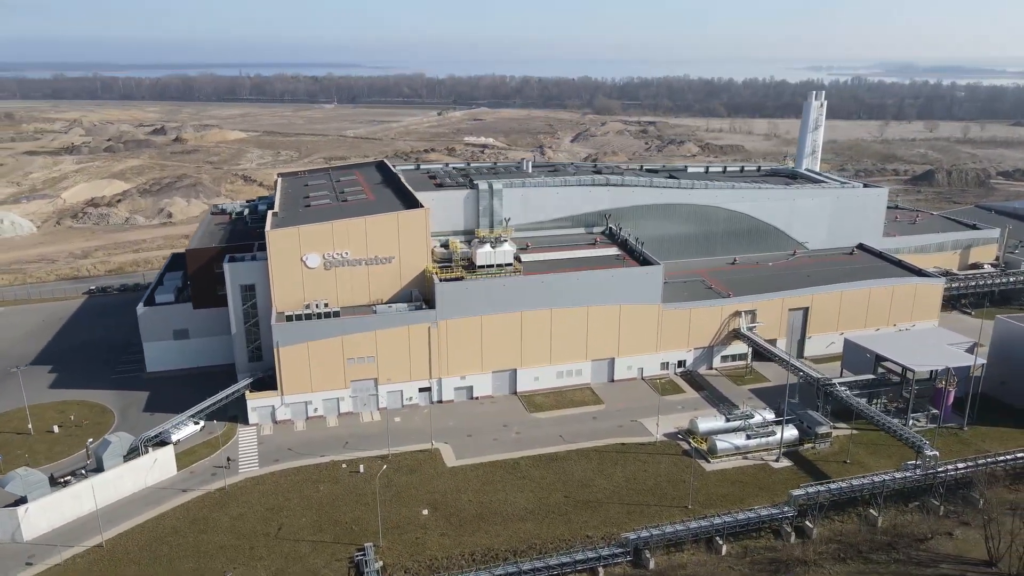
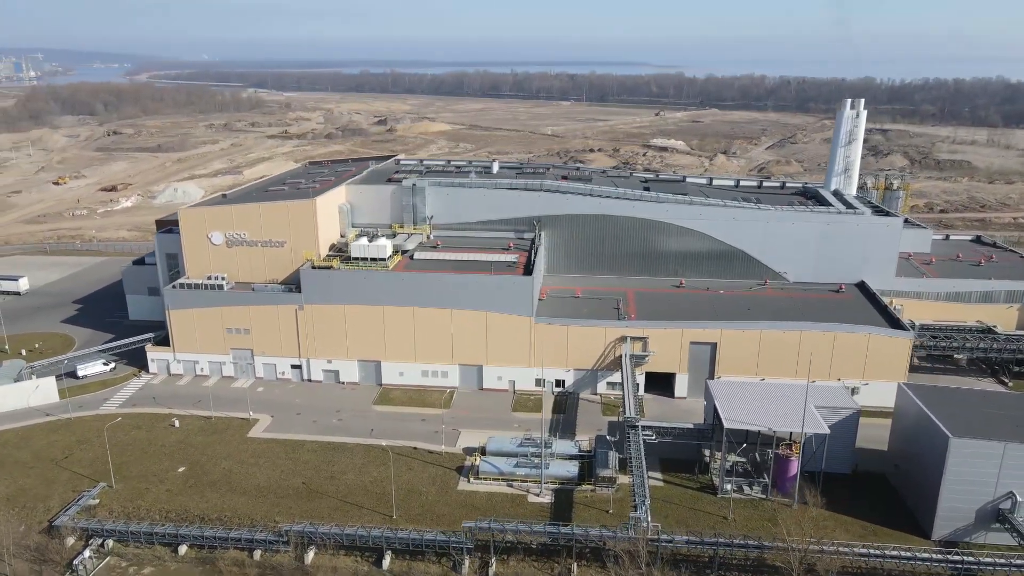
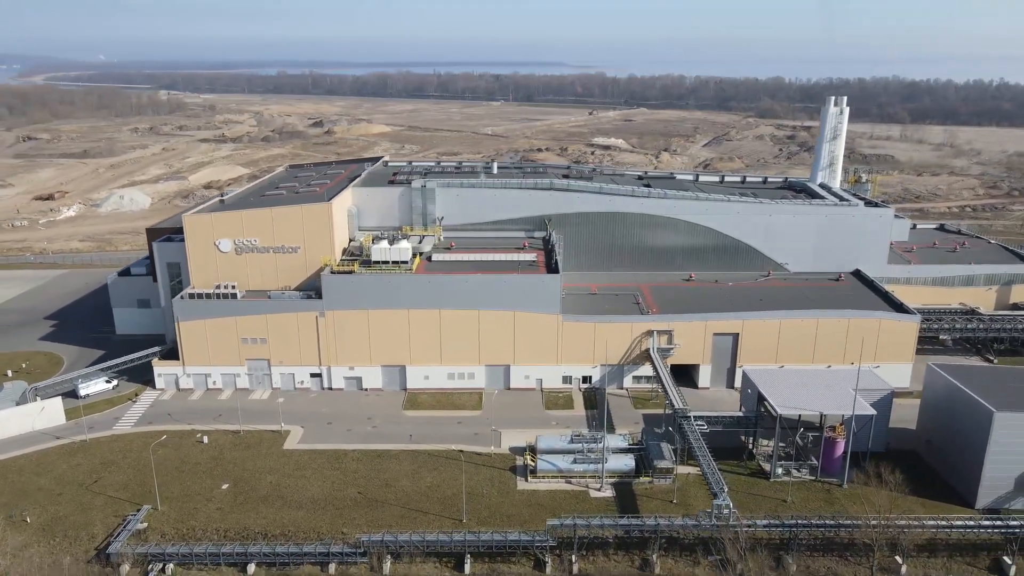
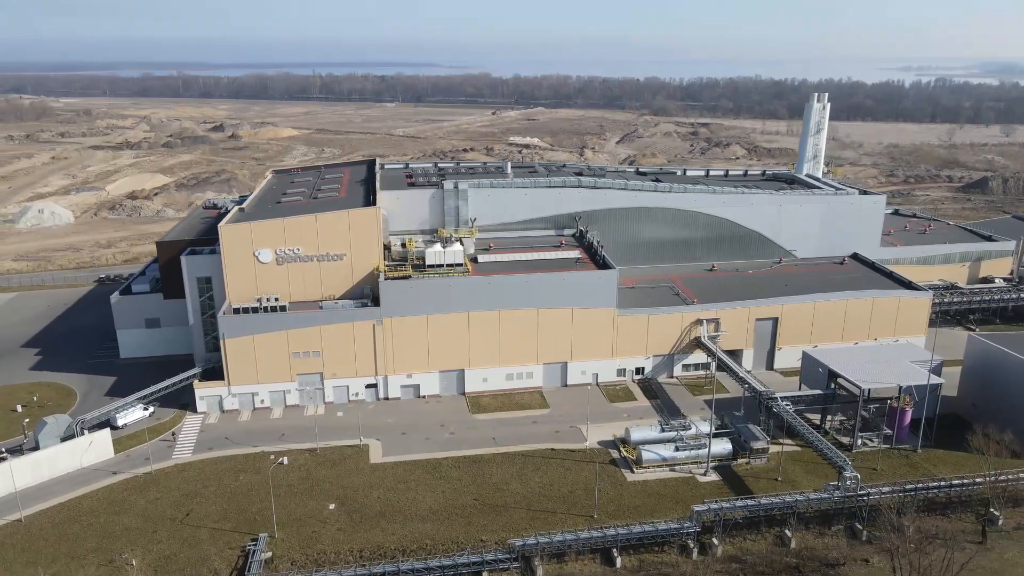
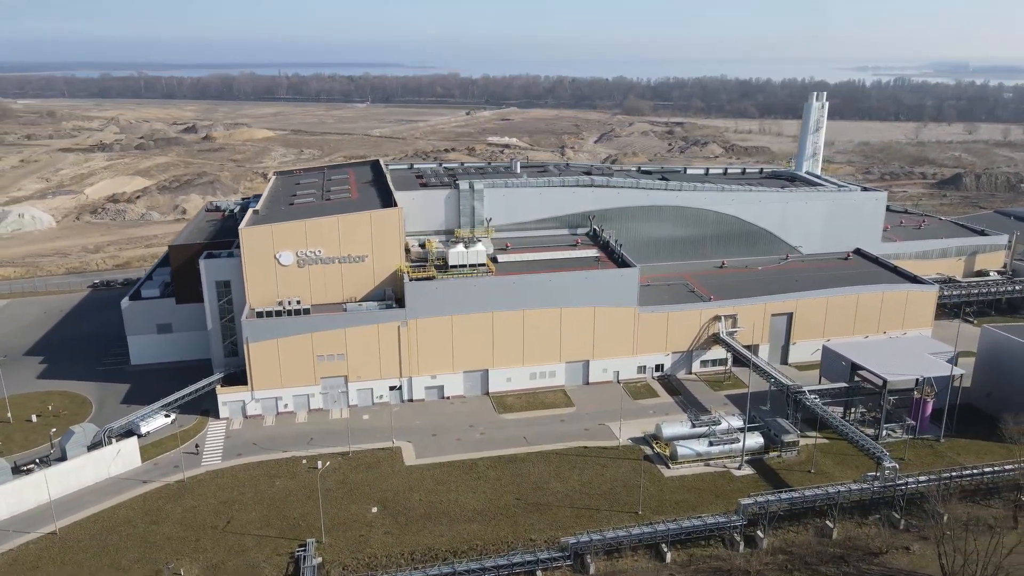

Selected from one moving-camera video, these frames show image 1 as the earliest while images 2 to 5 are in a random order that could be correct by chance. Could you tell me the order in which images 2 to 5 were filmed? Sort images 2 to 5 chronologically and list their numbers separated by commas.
5, 4, 3, 2
